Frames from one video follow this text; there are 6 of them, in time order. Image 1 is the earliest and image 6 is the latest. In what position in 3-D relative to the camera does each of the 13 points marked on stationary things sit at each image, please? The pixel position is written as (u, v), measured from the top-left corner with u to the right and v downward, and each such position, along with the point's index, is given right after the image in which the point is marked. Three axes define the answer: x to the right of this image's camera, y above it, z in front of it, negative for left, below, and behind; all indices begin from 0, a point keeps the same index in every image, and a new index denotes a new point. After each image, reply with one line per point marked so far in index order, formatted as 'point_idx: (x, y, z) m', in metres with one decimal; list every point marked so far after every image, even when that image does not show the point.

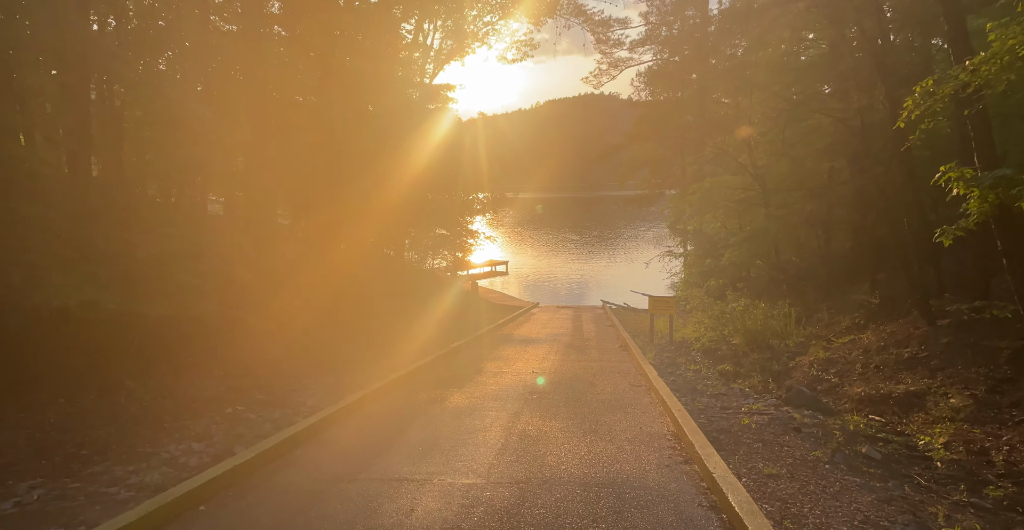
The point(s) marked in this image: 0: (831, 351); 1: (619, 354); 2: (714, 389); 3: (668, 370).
0: (+5.0, -1.3, +9.9) m
1: (+2.0, -1.7, +11.9) m
2: (+2.8, -1.7, +8.6) m
3: (+2.7, -1.8, +10.8) m
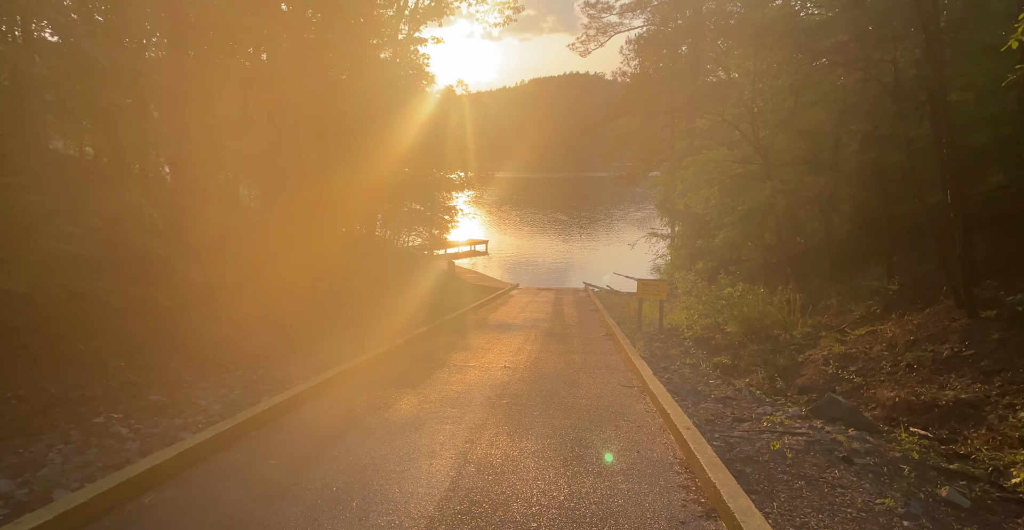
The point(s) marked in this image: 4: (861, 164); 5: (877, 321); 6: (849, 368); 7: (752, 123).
0: (+4.6, -1.1, +8.6) m
1: (+1.6, -1.4, +10.6) m
2: (+2.4, -1.5, +7.3) m
3: (+2.2, -1.5, +9.5) m
4: (+5.8, +1.7, +10.5) m
5: (+5.3, -0.8, +9.1) m
6: (+4.2, -1.3, +7.8) m
7: (+5.6, +3.3, +14.4) m
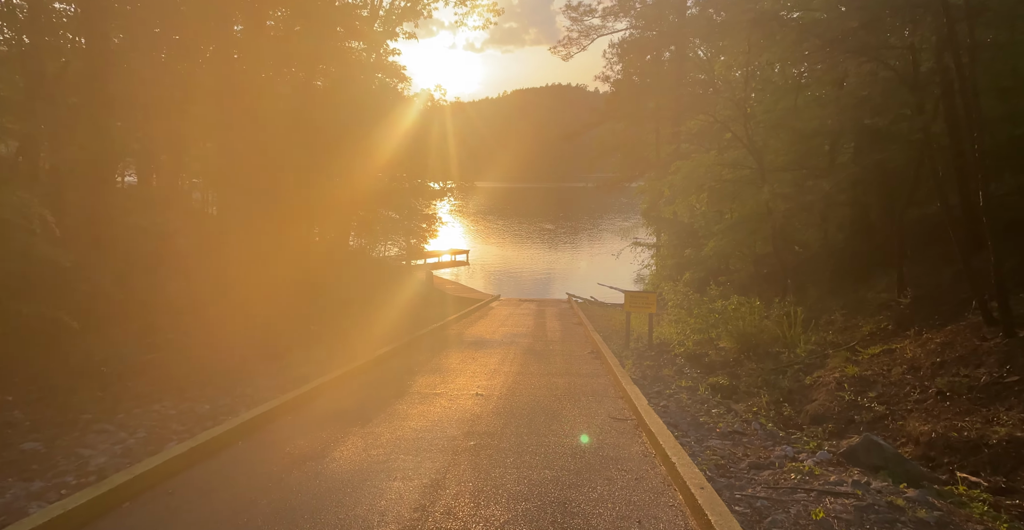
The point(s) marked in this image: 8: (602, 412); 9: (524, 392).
0: (+4.3, -1.2, +7.7) m
1: (+1.2, -1.5, +9.6) m
2: (+2.1, -1.6, +6.3) m
3: (+1.9, -1.7, +8.5) m
4: (+5.5, +1.5, +9.7) m
5: (+5.0, -1.0, +8.2) m
6: (+3.9, -1.4, +6.9) m
7: (+5.1, +3.0, +13.6) m
8: (+0.9, -1.5, +6.3) m
9: (+0.1, -1.5, +7.3) m
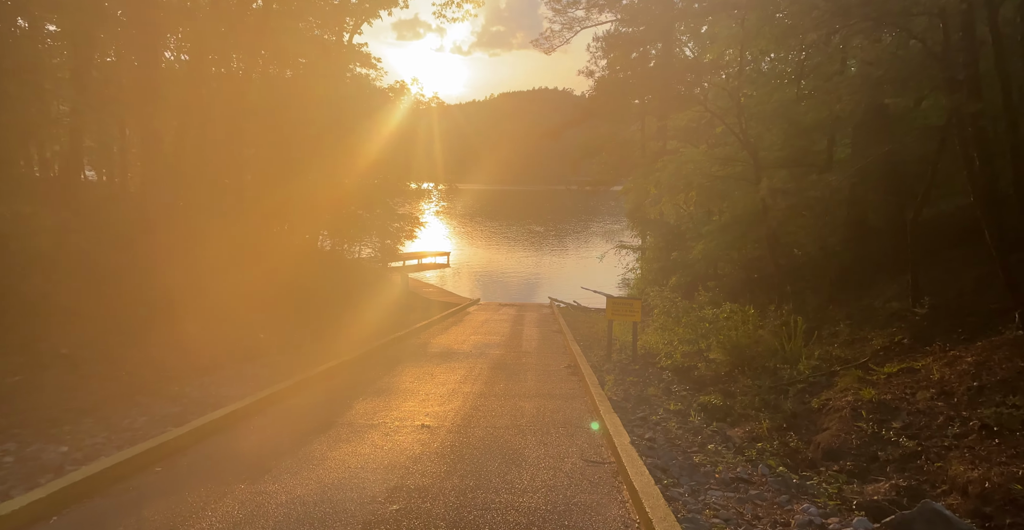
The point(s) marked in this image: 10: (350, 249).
0: (+3.9, -1.3, +6.6) m
1: (+0.7, -1.6, +8.5) m
2: (+1.7, -1.6, +5.2) m
3: (+1.4, -1.7, +7.3) m
4: (+5.0, +1.5, +8.6) m
5: (+4.5, -1.0, +7.1) m
6: (+3.5, -1.5, +5.8) m
7: (+4.5, +2.9, +12.5) m
8: (+0.5, -1.5, +5.1) m
9: (-0.3, -1.5, +6.1) m
10: (-5.1, +0.5, +19.6) m
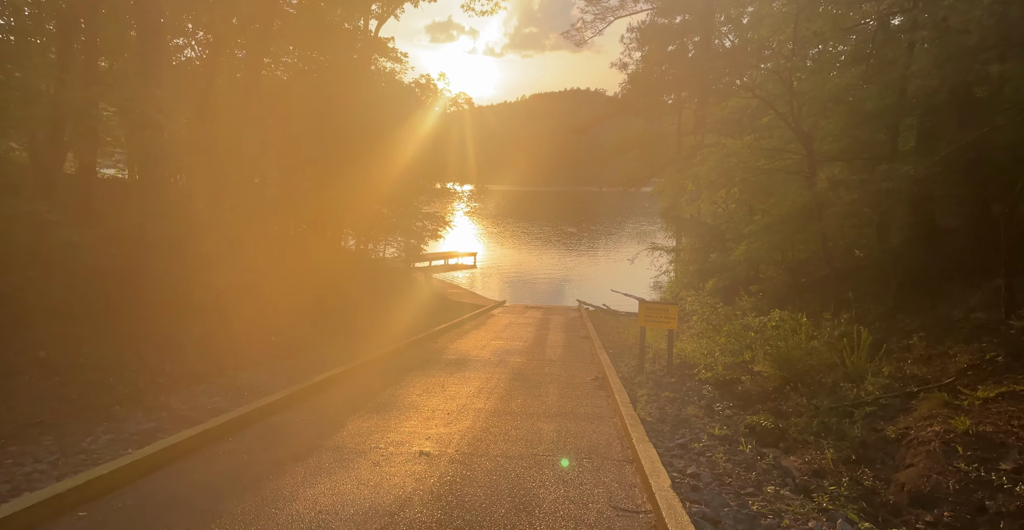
0: (+4.0, -1.3, +5.5) m
1: (+1.0, -1.6, +7.5) m
2: (+1.8, -1.6, +4.2) m
3: (+1.6, -1.7, +6.3) m
4: (+5.3, +1.4, +7.4) m
5: (+4.7, -1.0, +6.0) m
6: (+3.6, -1.5, +4.7) m
7: (+5.0, +2.9, +11.4) m
8: (+0.6, -1.5, +4.1) m
9: (-0.2, -1.5, +5.1) m
10: (-4.3, +0.6, +18.9) m
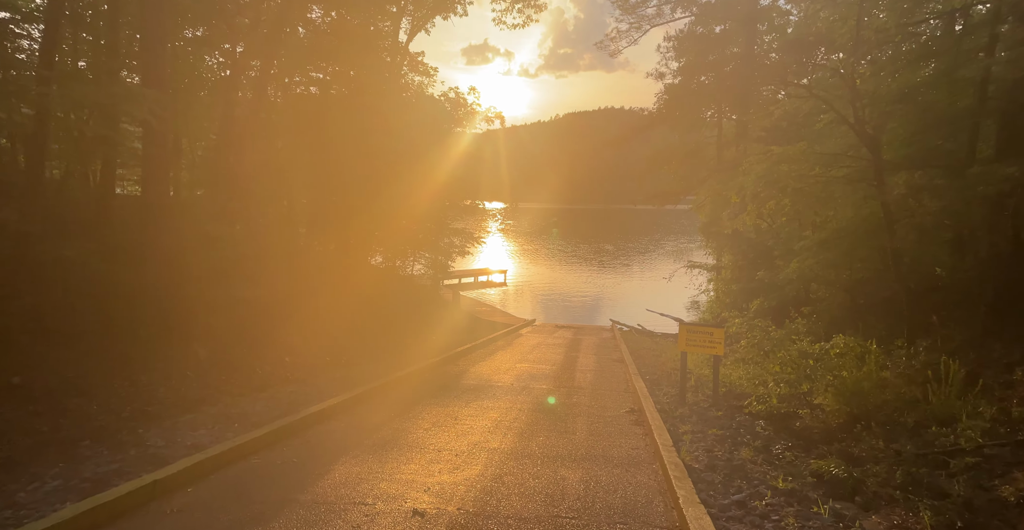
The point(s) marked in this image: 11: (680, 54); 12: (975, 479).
0: (+4.1, -1.4, +4.3) m
1: (+1.2, -1.7, +6.4) m
2: (+1.9, -1.7, +3.1) m
3: (+1.8, -1.9, +5.2) m
4: (+5.5, +1.2, +6.2) m
5: (+4.9, -1.2, +4.7) m
6: (+3.7, -1.6, +3.5) m
7: (+5.5, +2.6, +10.2) m
8: (+0.6, -1.6, +3.1) m
9: (-0.1, -1.6, +4.1) m
10: (-3.5, +0.1, +18.1) m
11: (+5.0, +6.5, +19.0) m
12: (+3.7, -1.7, +5.0) m
